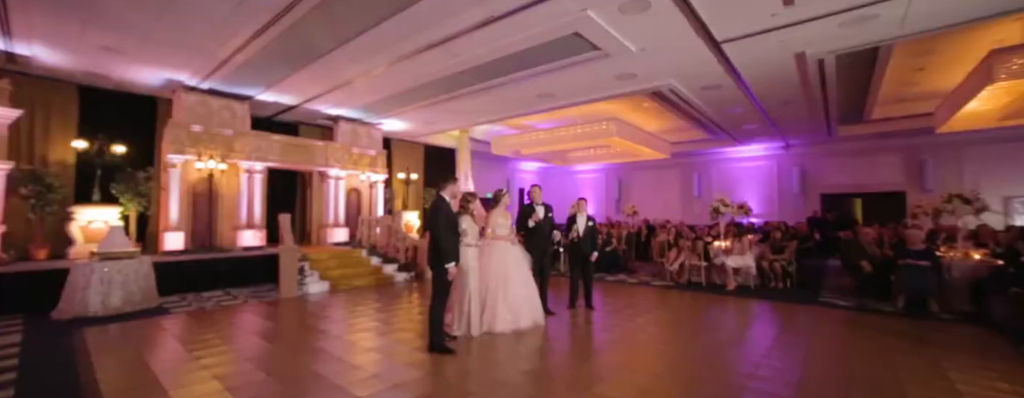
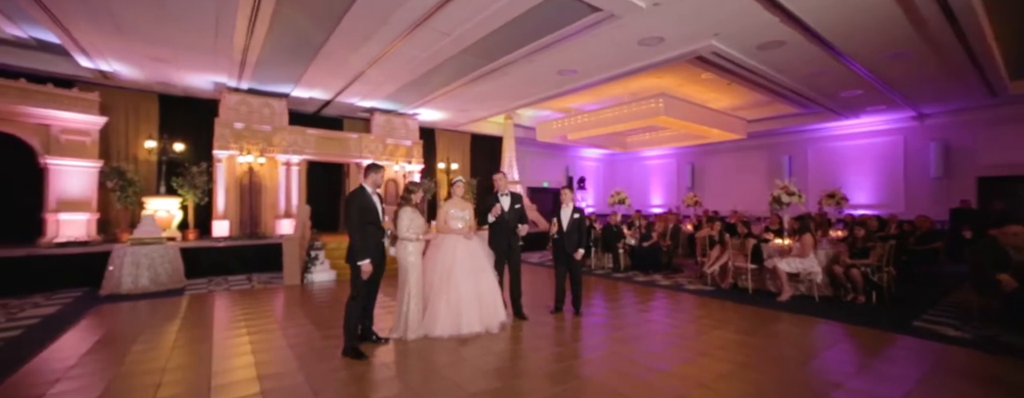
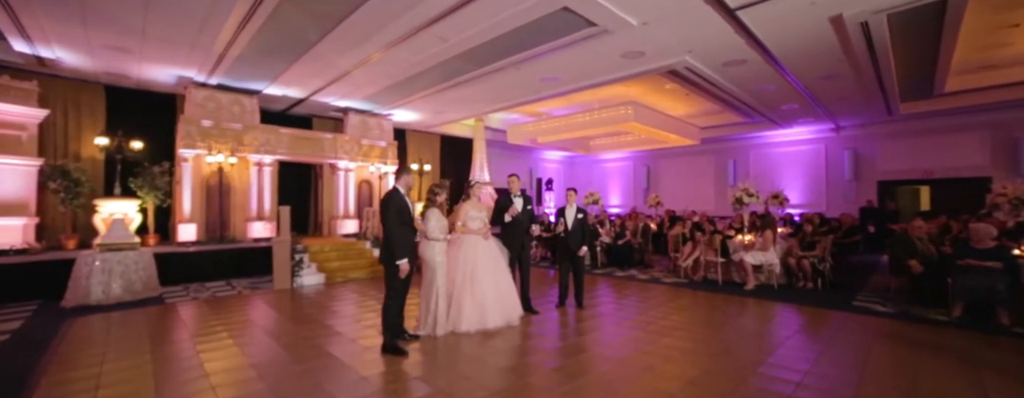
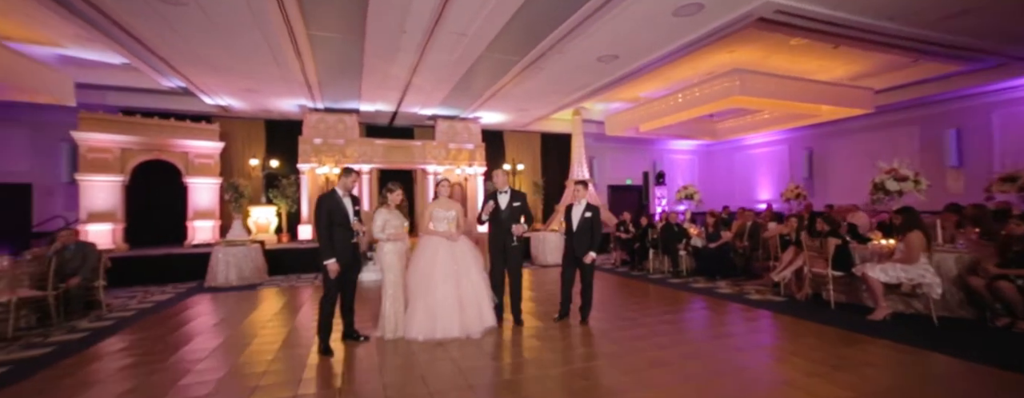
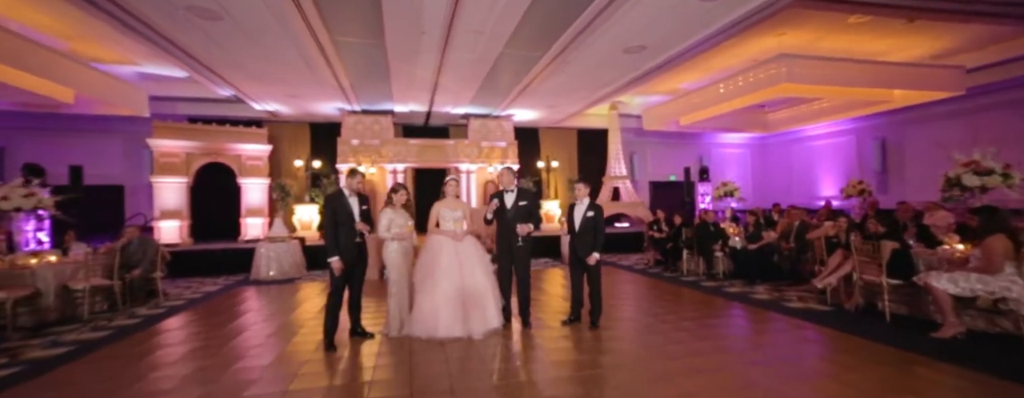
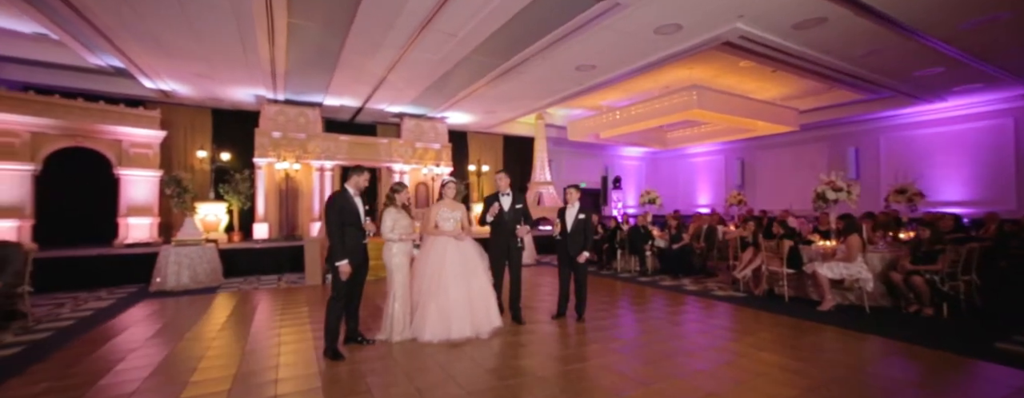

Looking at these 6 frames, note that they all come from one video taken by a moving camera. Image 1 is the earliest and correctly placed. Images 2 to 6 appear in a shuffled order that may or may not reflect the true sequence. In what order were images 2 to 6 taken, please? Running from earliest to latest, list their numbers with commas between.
3, 2, 6, 4, 5
